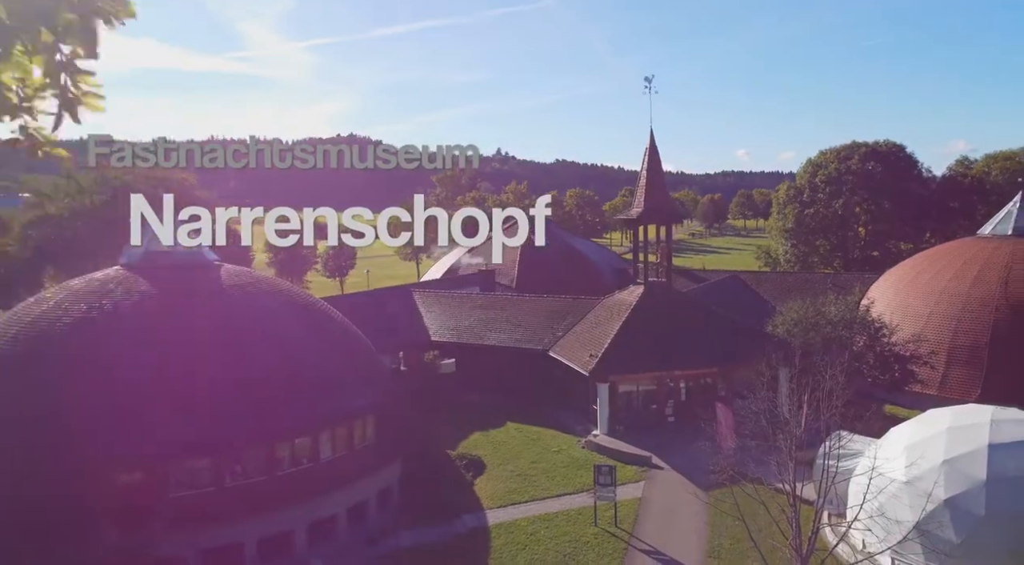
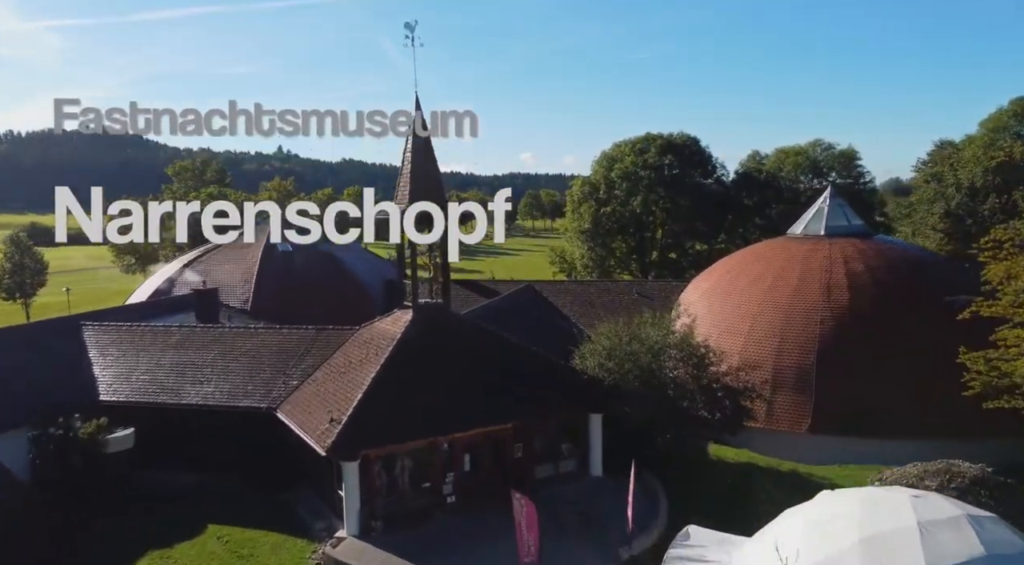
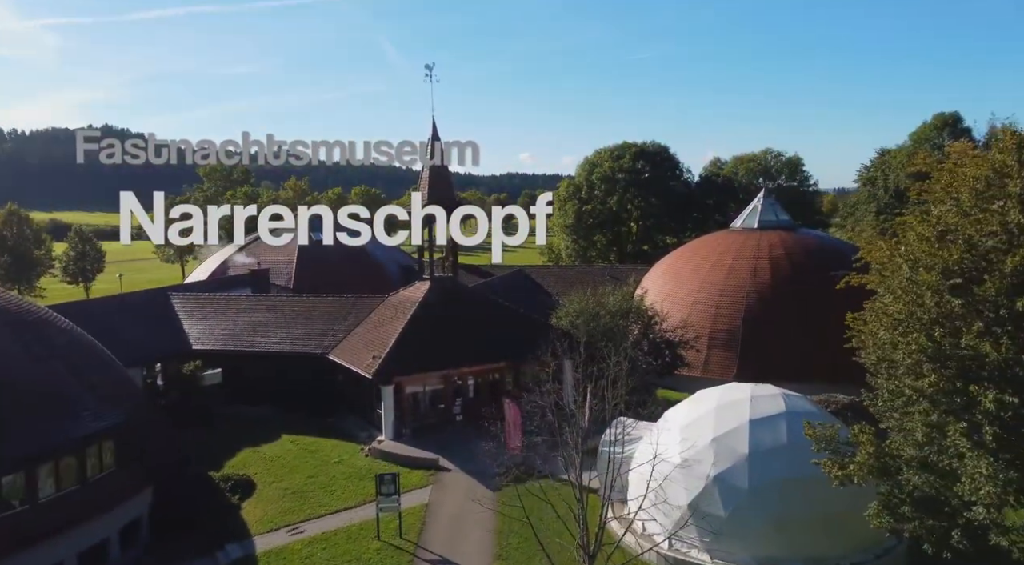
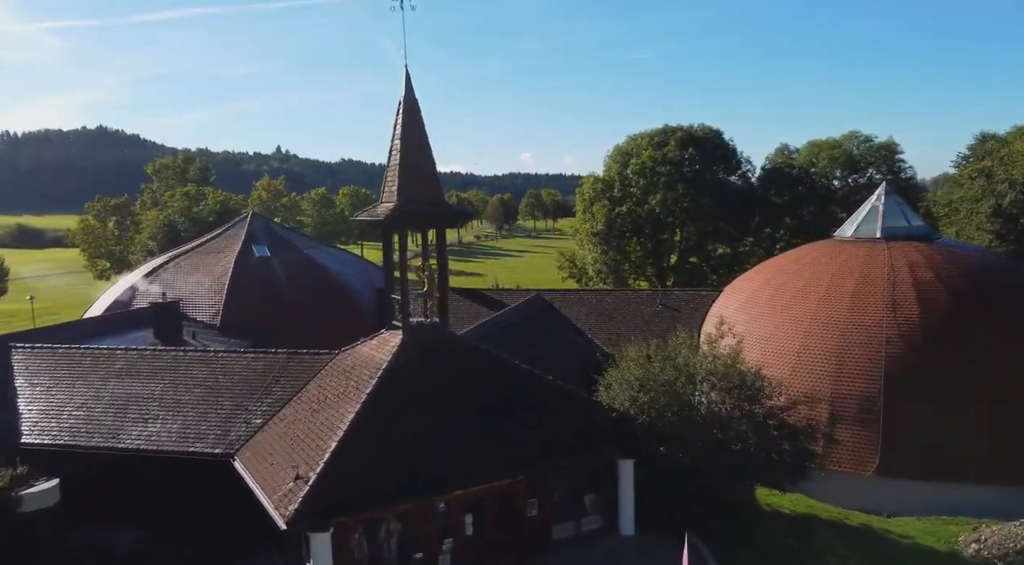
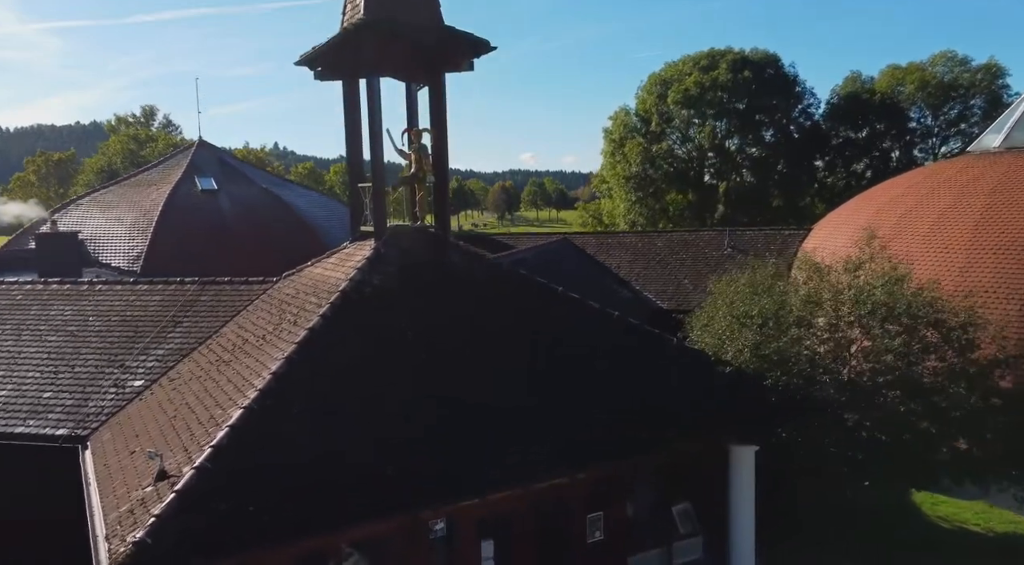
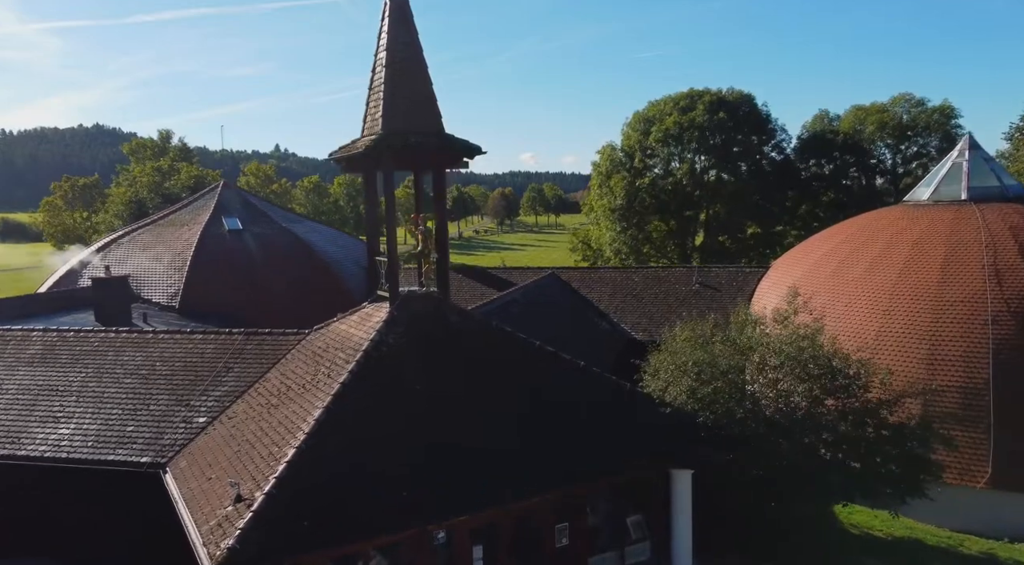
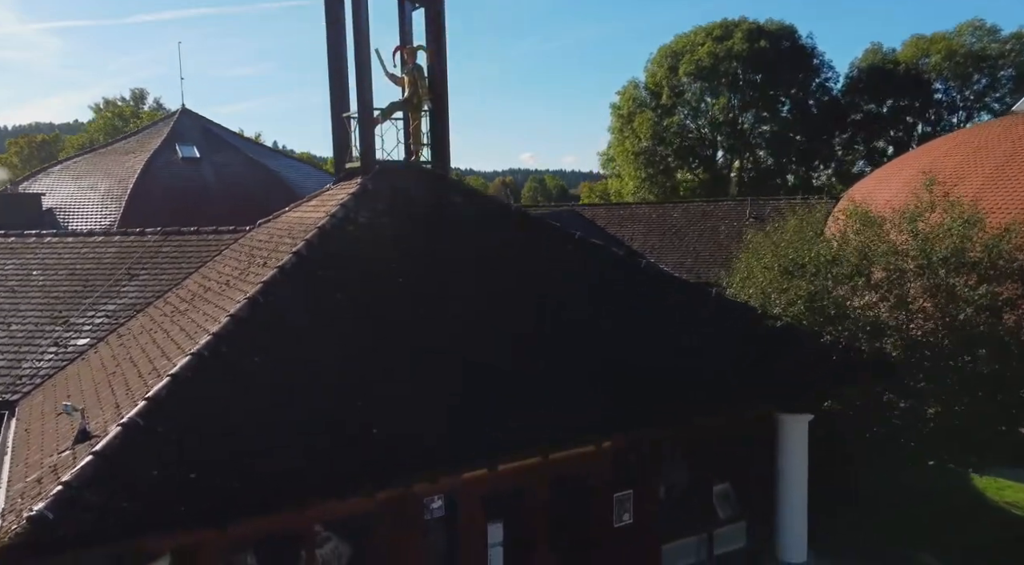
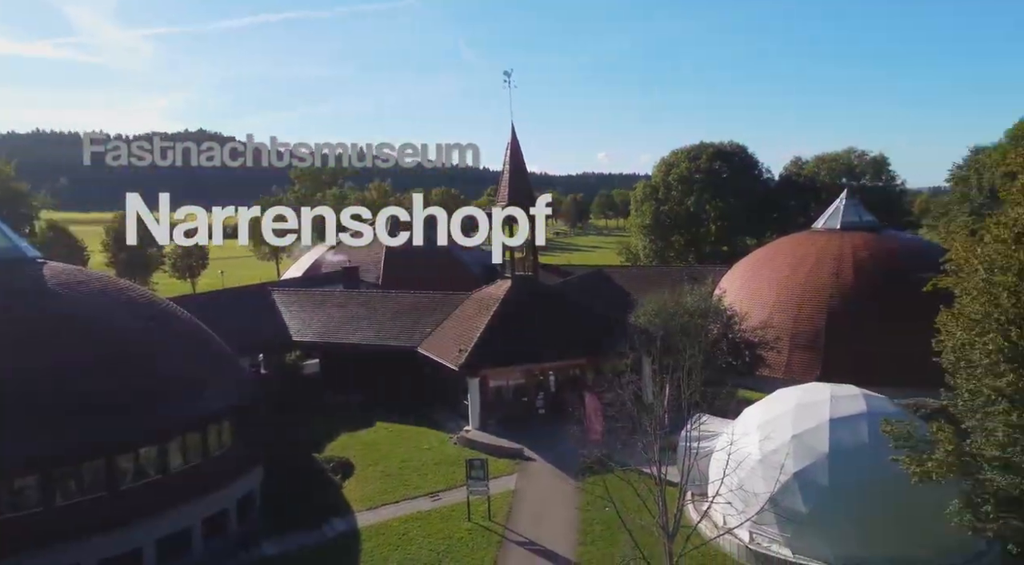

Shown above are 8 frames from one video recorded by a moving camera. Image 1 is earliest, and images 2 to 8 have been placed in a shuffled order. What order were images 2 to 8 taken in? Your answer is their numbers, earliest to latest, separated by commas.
8, 3, 2, 4, 6, 5, 7
